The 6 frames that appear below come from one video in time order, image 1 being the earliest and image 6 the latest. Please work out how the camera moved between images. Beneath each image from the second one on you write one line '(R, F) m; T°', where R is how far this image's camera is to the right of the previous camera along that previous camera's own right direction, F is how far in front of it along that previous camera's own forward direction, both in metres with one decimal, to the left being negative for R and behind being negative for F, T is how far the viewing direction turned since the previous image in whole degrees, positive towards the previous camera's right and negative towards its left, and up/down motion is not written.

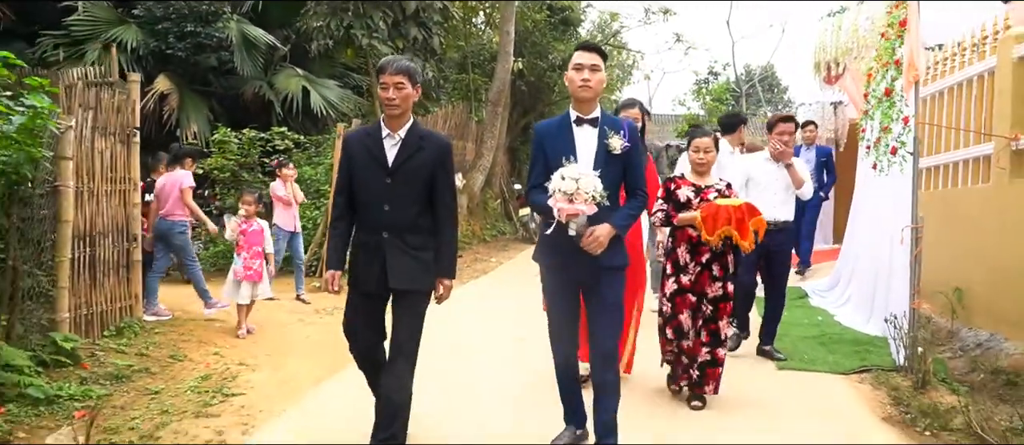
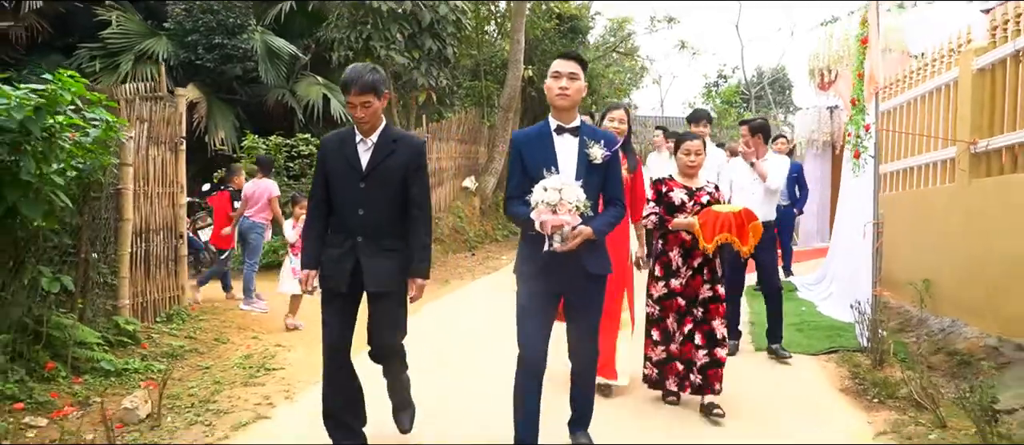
(+0.1, -0.6) m; -1°
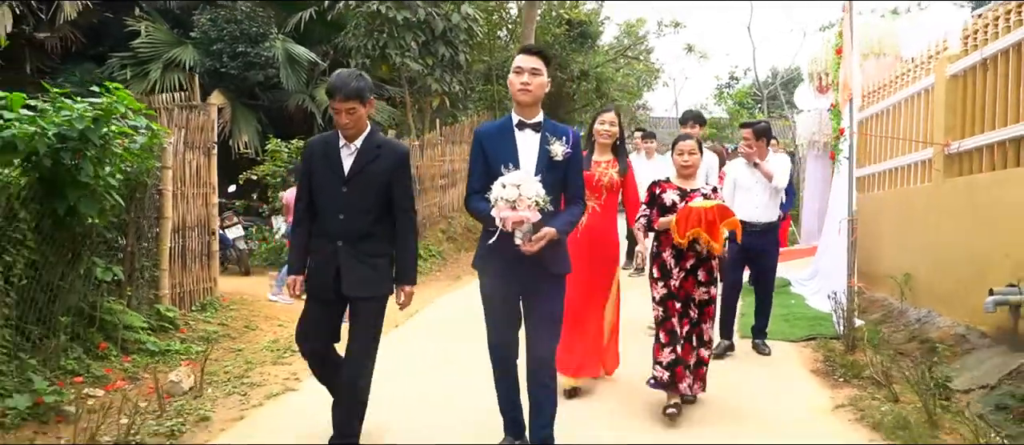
(+0.1, -0.5) m; -1°
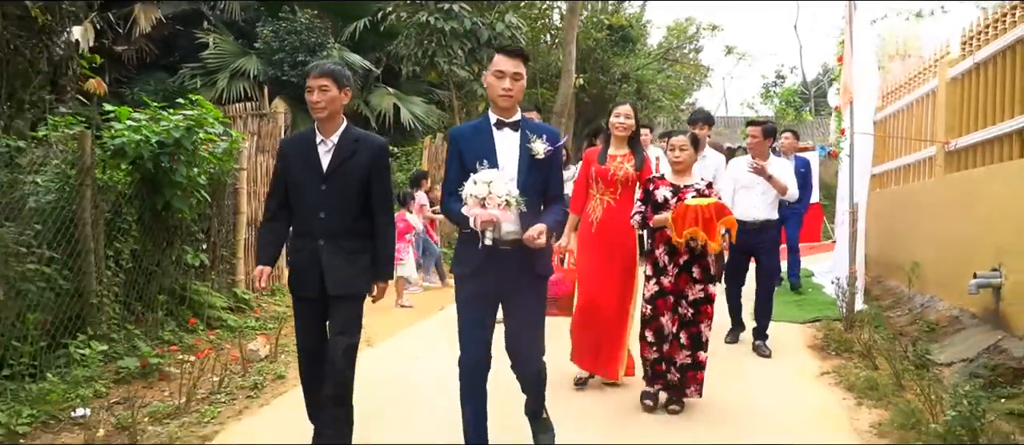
(+0.2, -0.7) m; -3°
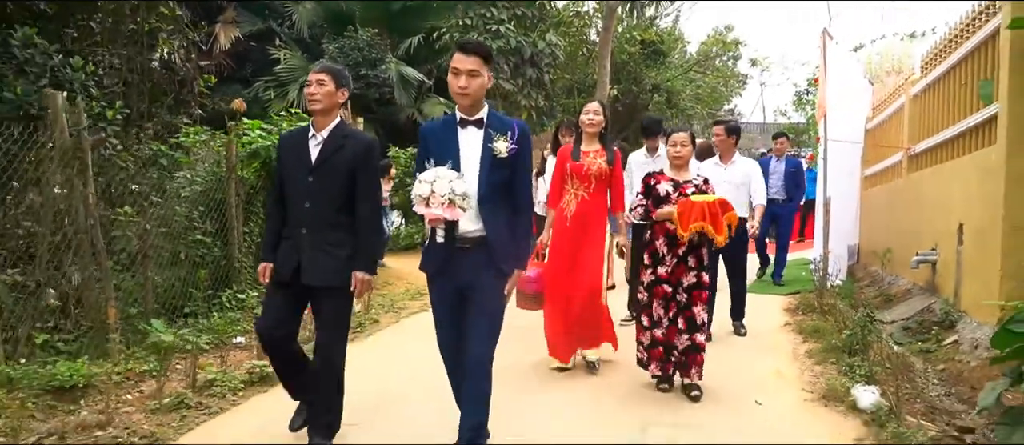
(0.0, -1.6) m; -3°
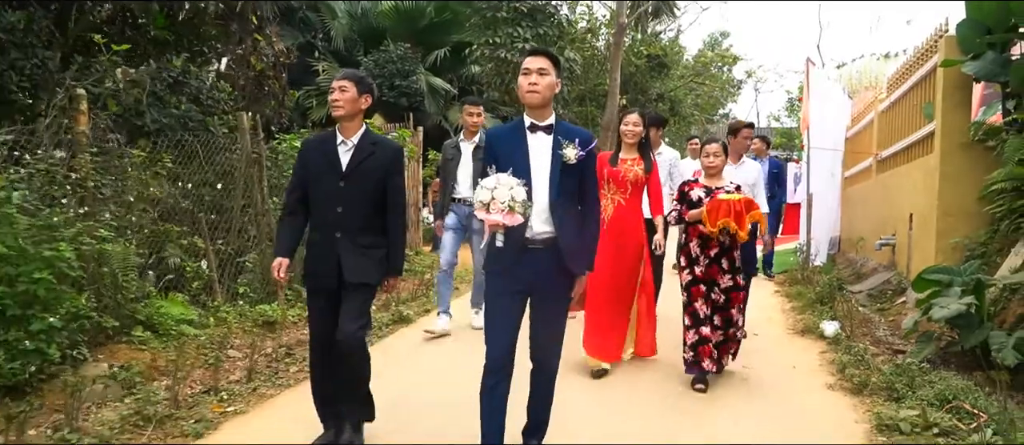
(-0.5, -1.8) m; 0°
